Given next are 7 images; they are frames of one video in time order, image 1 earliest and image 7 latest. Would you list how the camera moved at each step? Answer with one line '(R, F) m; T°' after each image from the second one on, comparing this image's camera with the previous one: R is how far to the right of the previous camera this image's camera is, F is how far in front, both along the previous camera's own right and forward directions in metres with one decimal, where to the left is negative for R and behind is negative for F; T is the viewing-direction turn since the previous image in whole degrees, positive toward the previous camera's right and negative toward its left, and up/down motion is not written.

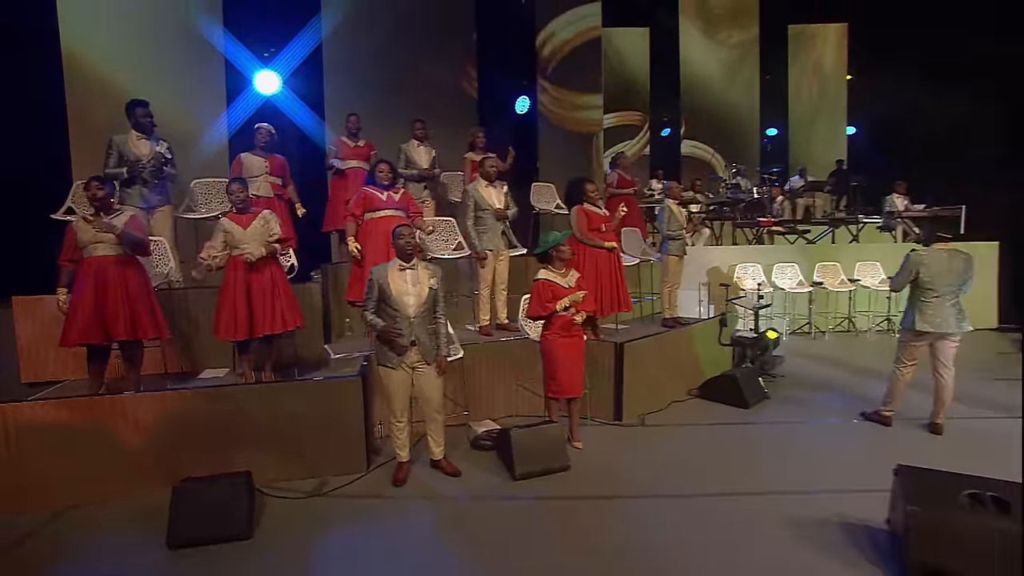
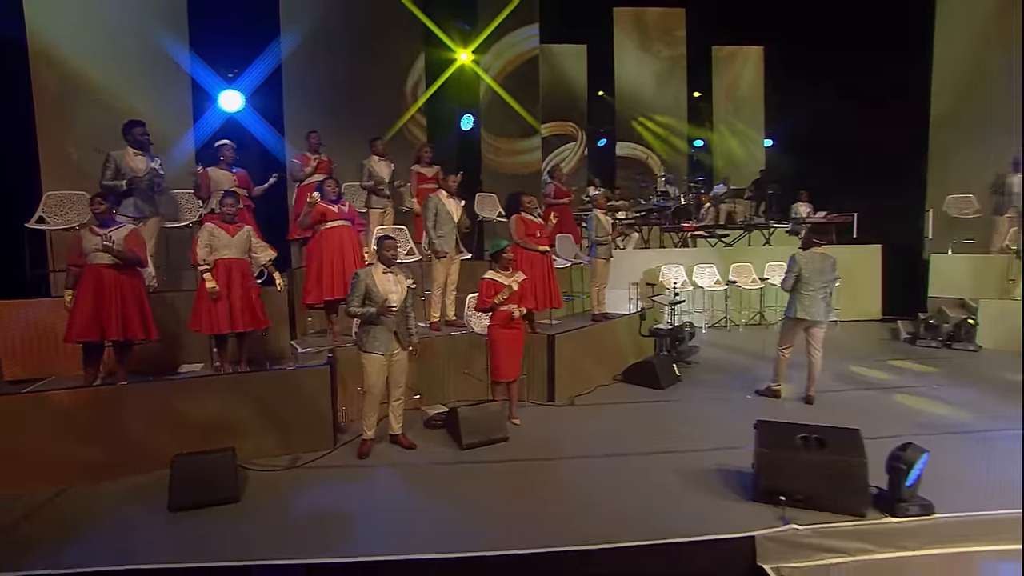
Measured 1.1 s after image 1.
(0.0, -0.8) m; +5°
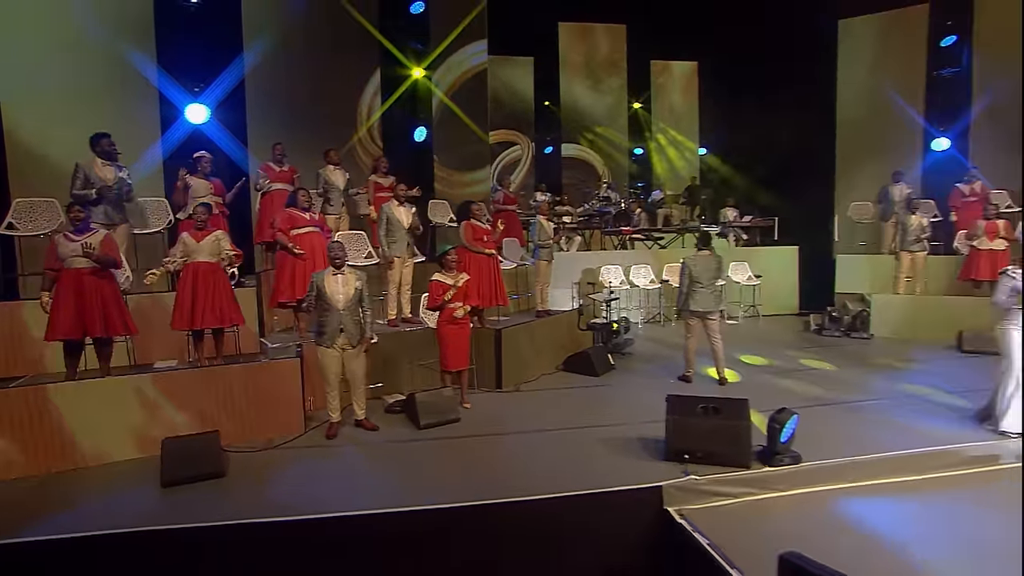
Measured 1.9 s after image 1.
(0.0, -0.7) m; +5°
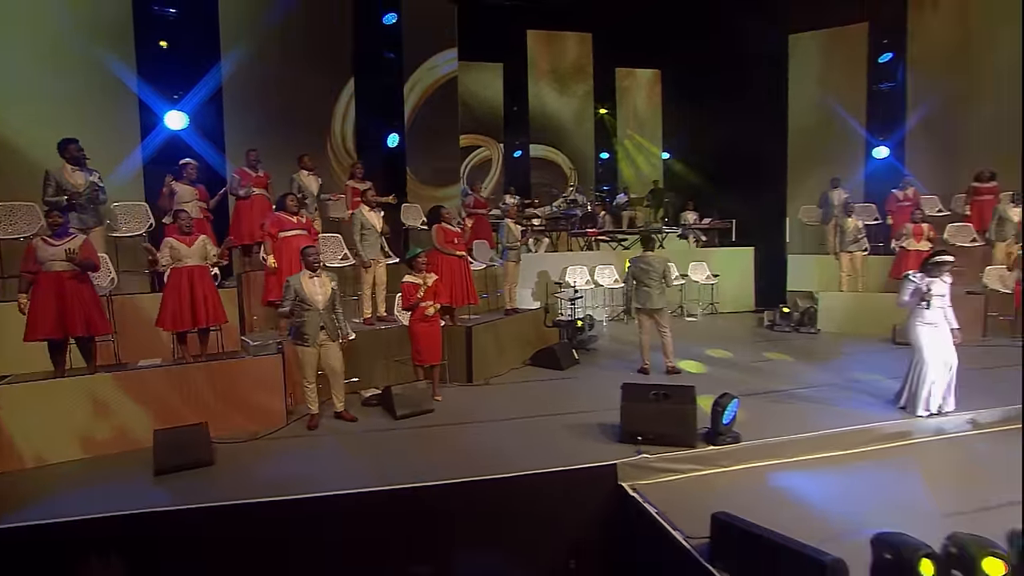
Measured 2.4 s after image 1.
(0.0, -0.4) m; +3°
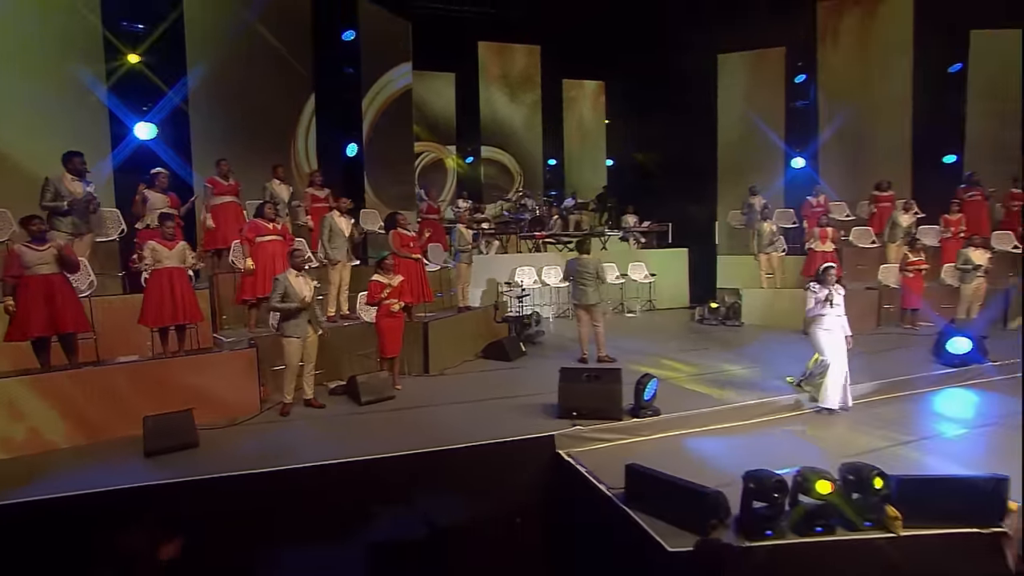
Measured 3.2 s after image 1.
(0.0, -0.8) m; +4°
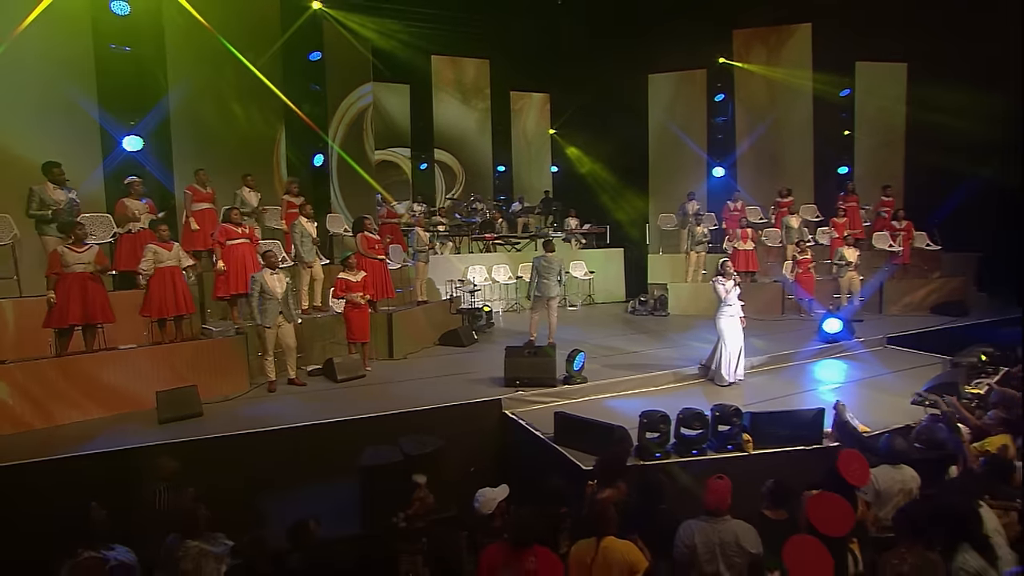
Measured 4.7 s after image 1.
(0.0, -1.3) m; +5°
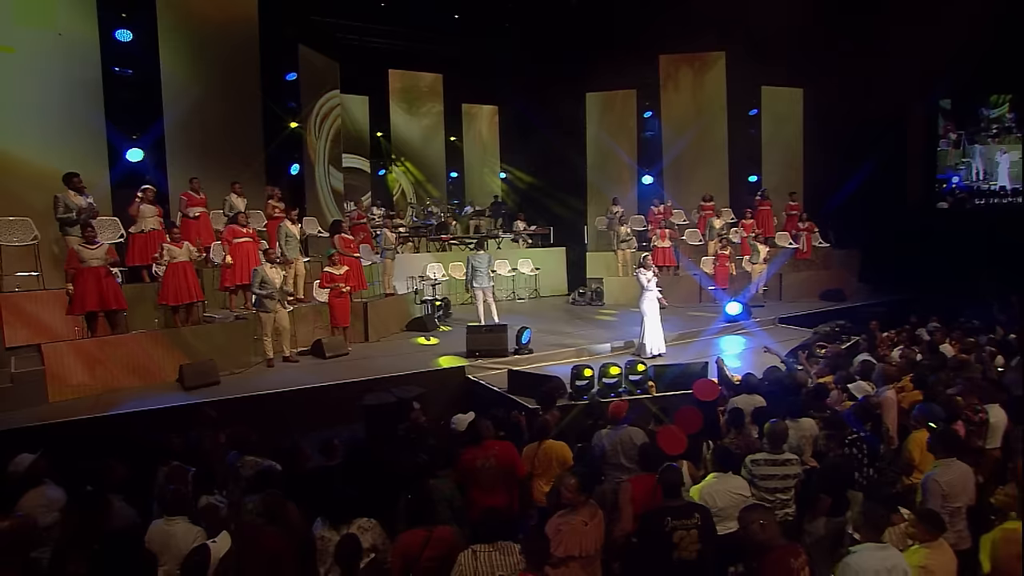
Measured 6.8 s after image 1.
(-0.2, -1.7) m; +5°
